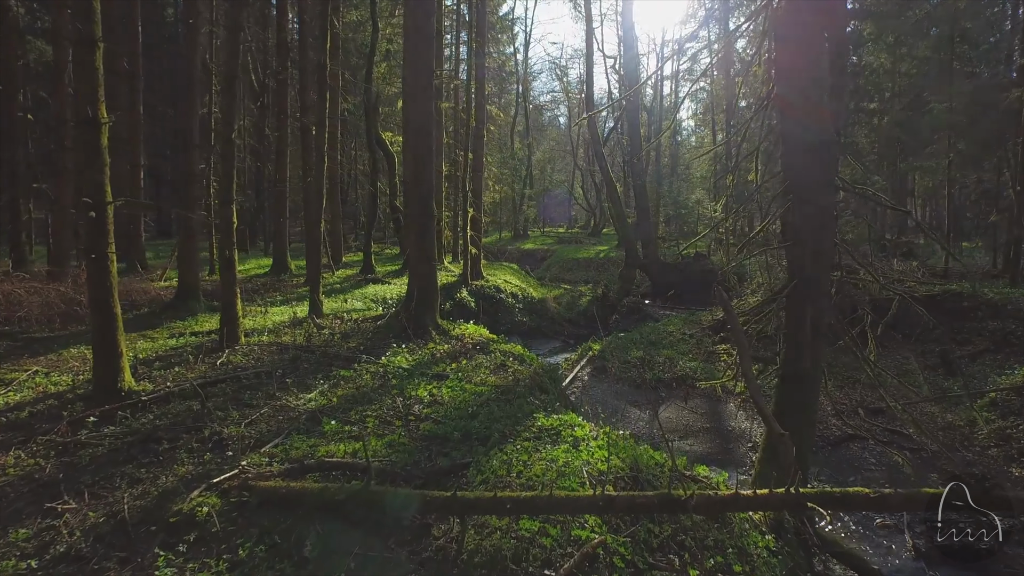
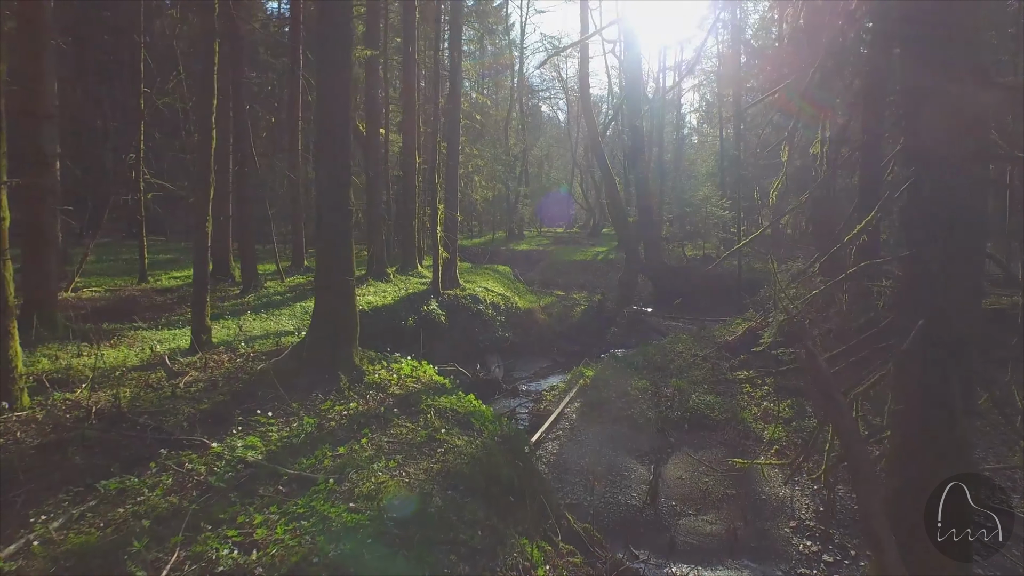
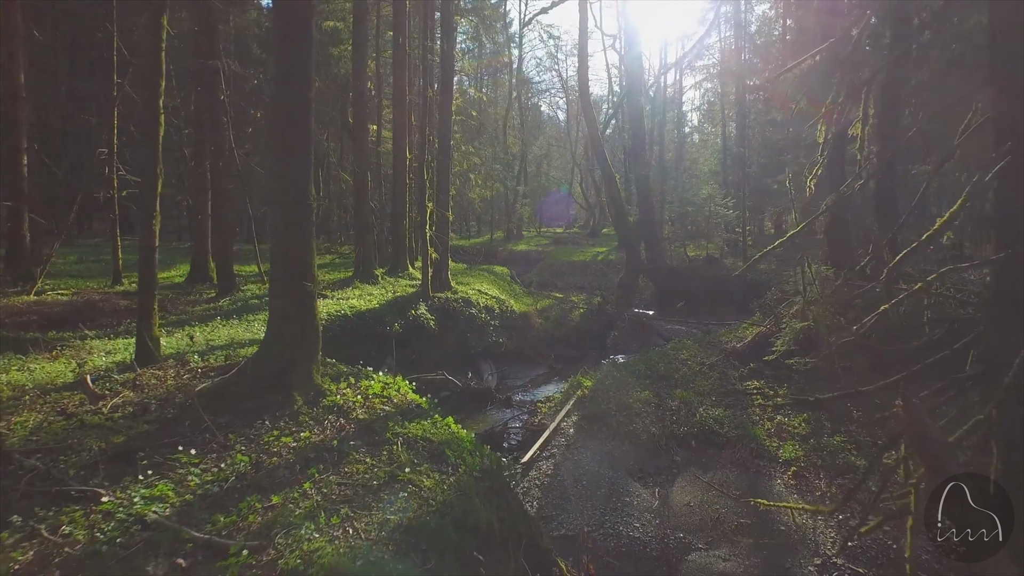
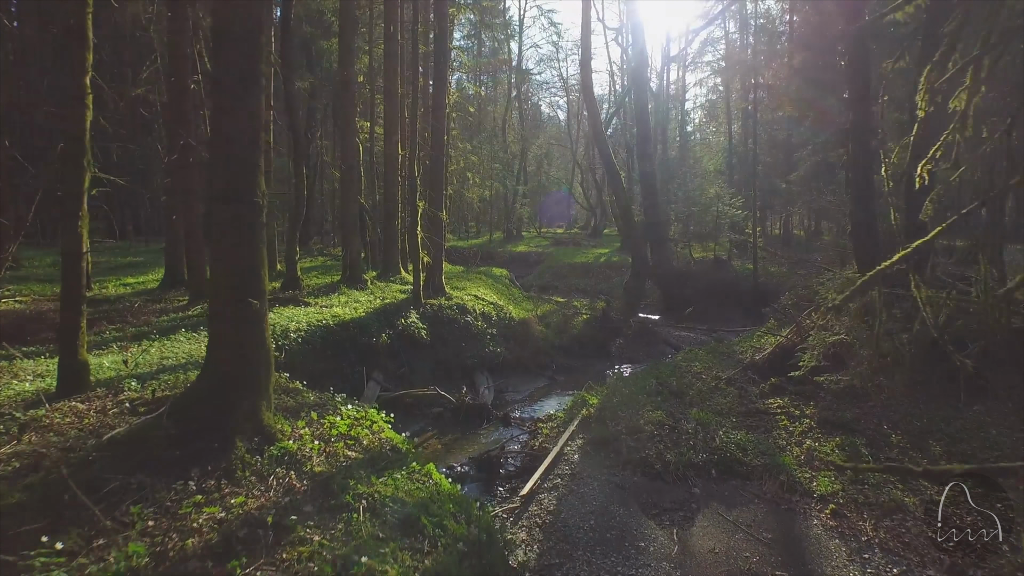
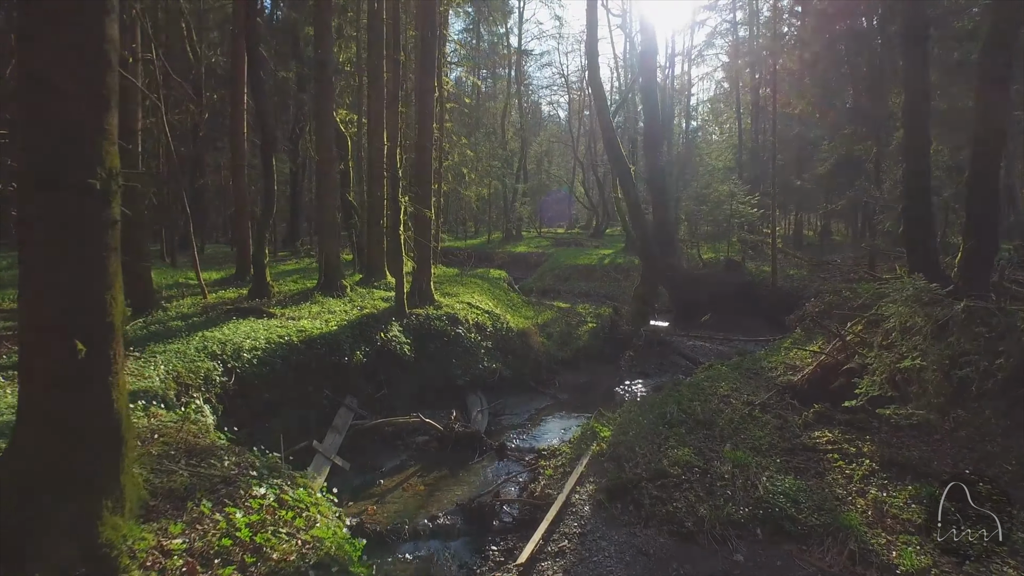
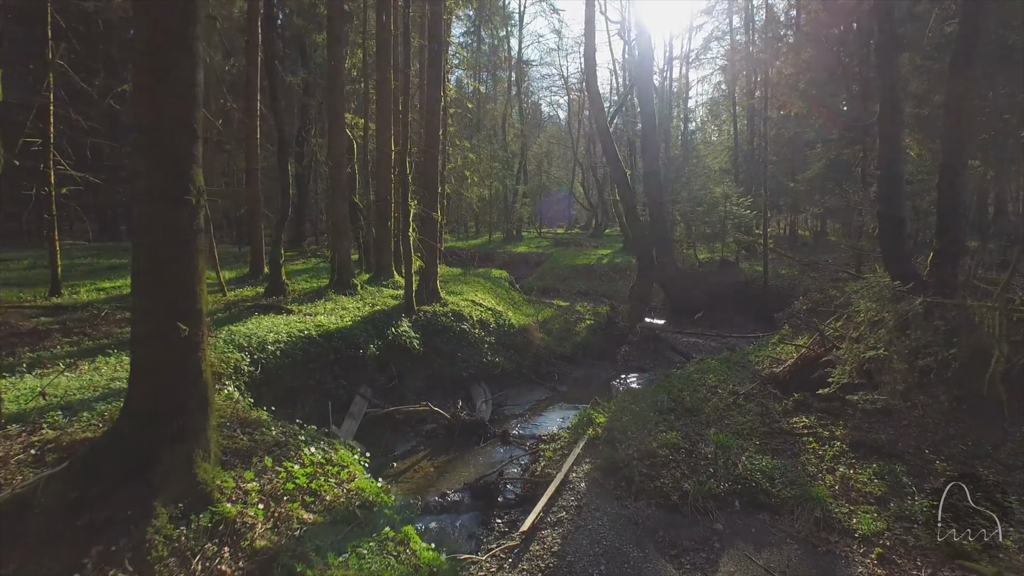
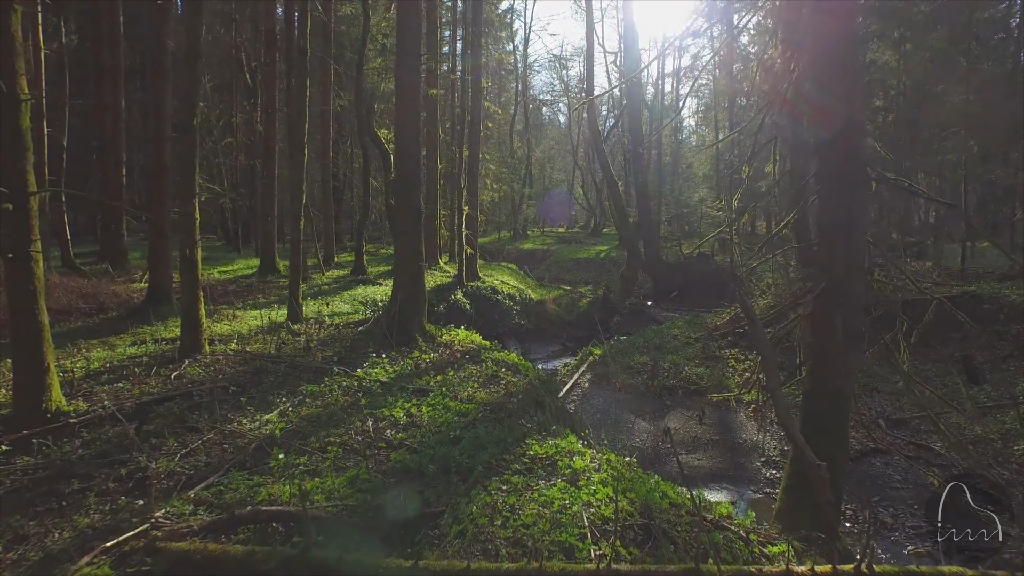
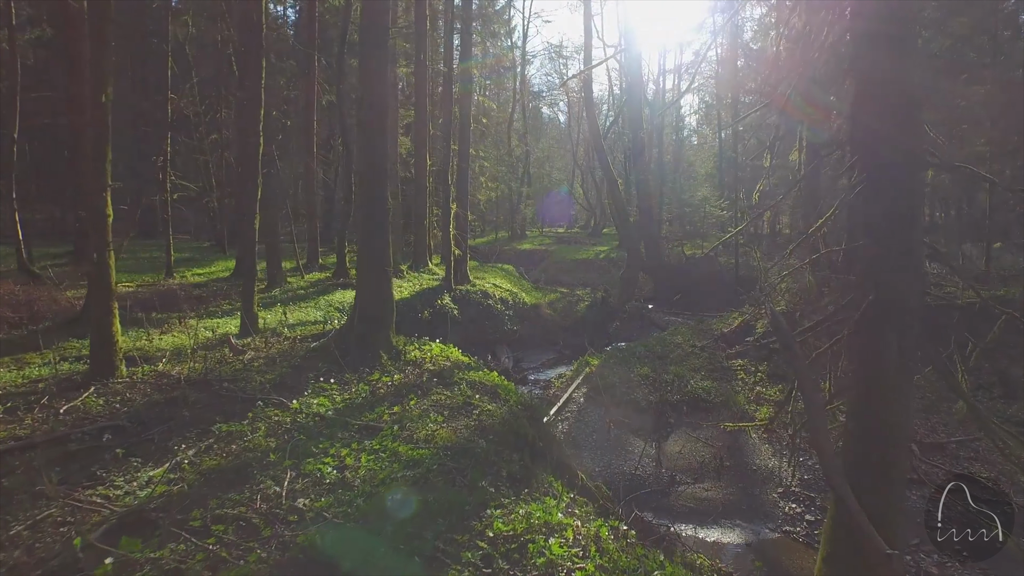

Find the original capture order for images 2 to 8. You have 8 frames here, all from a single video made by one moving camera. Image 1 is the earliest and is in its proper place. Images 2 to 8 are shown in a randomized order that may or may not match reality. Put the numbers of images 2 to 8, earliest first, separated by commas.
7, 8, 2, 3, 4, 6, 5
